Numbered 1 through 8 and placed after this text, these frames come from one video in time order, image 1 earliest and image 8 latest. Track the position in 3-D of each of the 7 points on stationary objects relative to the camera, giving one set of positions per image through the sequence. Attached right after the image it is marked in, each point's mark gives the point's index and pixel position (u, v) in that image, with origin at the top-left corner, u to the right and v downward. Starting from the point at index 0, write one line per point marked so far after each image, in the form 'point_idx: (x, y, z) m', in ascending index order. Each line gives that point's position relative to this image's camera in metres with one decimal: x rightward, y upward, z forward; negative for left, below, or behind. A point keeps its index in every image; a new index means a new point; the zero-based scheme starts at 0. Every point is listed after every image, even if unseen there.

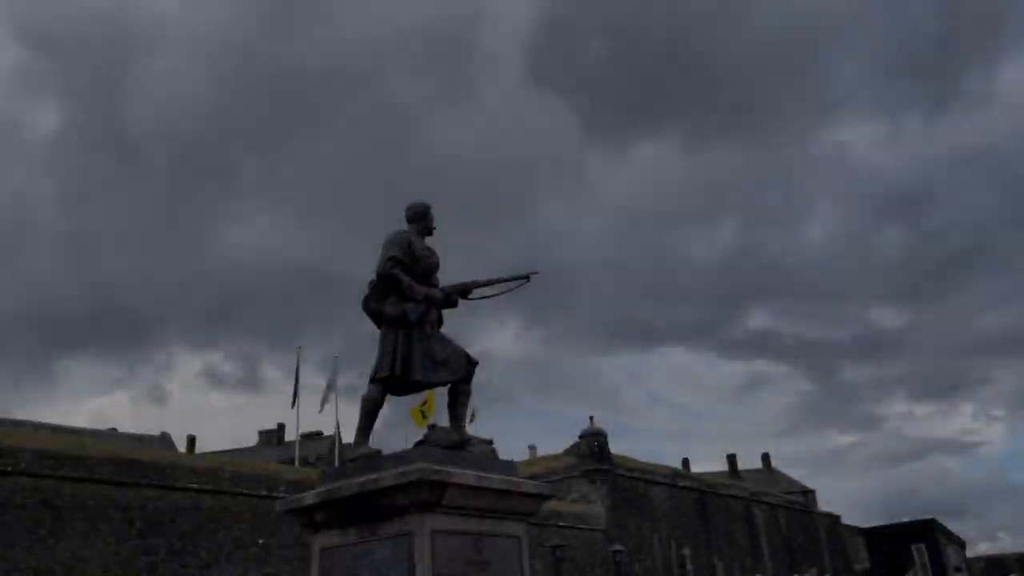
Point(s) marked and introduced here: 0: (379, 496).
0: (-0.6, -1.0, +4.0) m
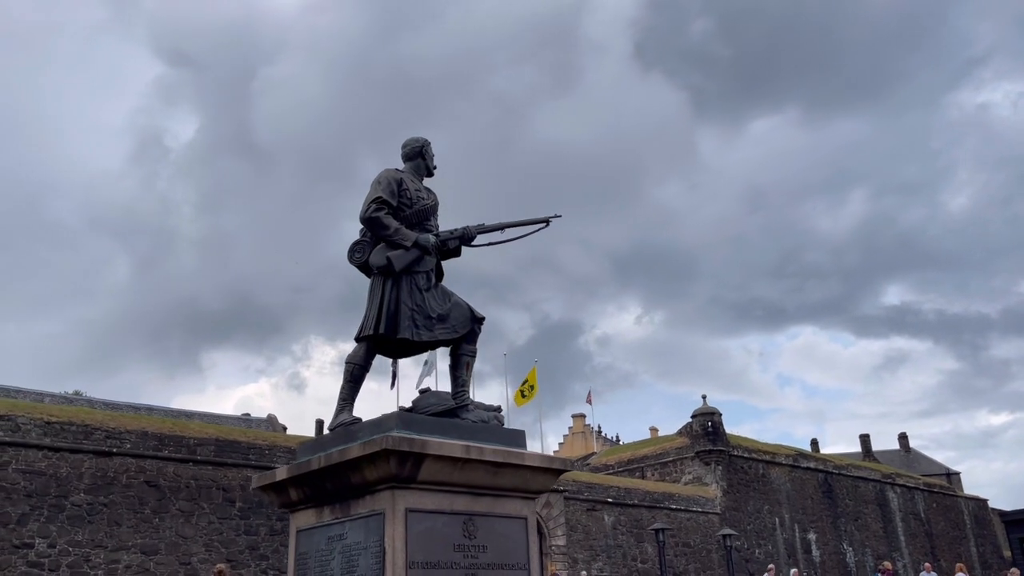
0: (-0.7, -0.8, +3.5) m
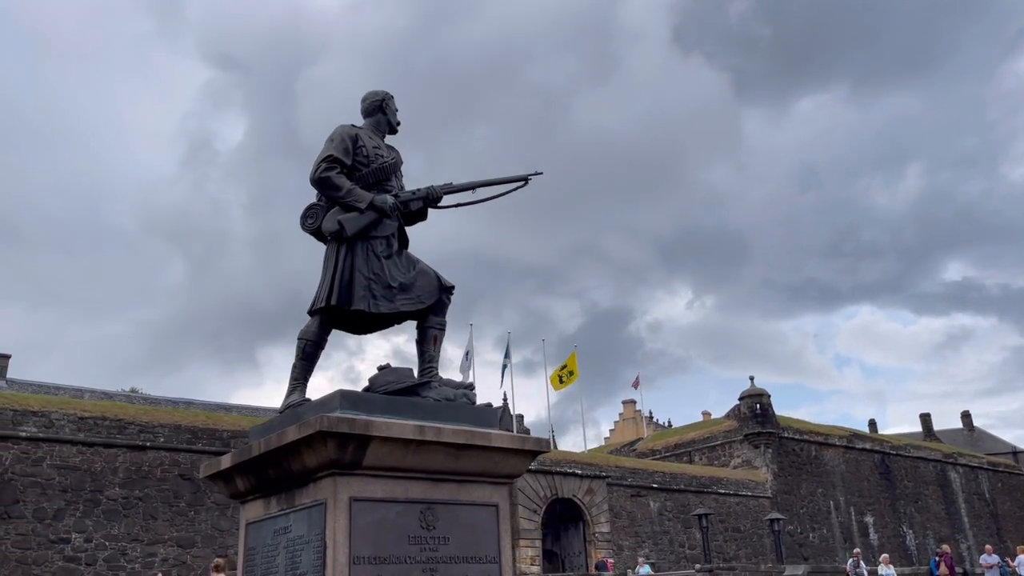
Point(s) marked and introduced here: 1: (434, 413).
0: (-0.8, -0.6, +3.1) m
1: (-0.3, -0.5, +3.4) m
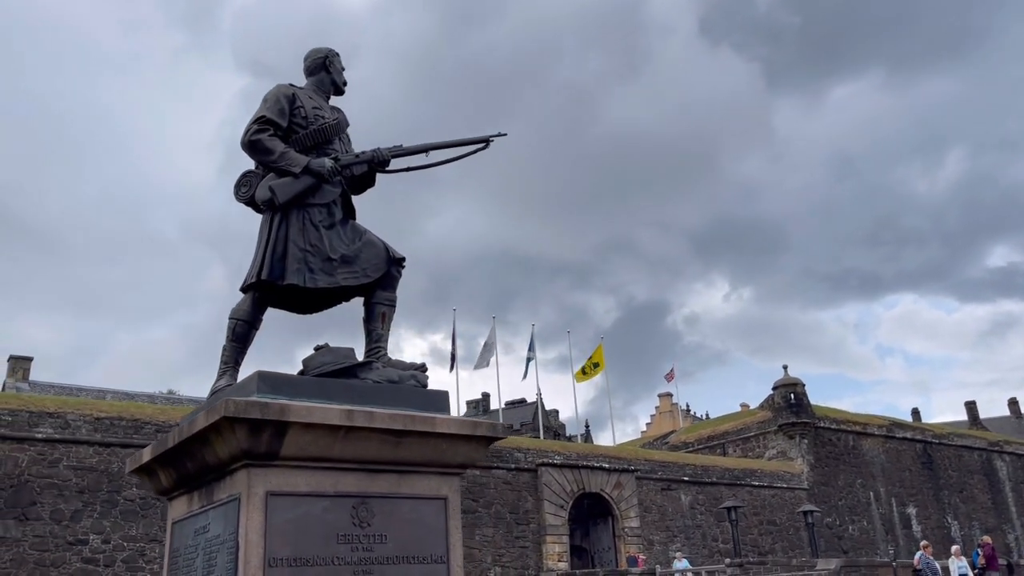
0: (-1.0, -0.5, +2.8) m
1: (-0.5, -0.4, +3.0) m
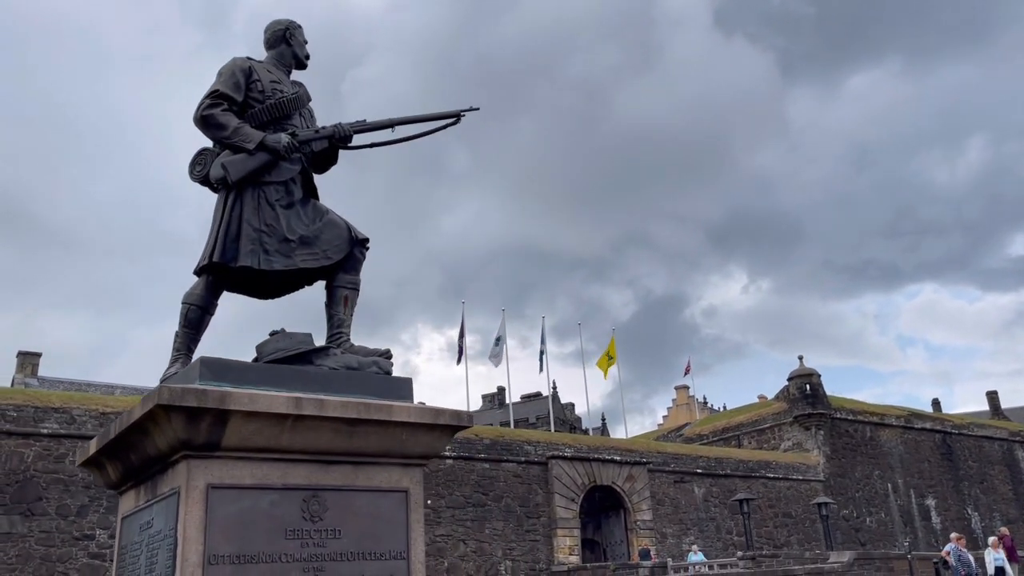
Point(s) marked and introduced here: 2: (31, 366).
0: (-1.2, -0.5, +2.6) m
1: (-0.6, -0.3, +2.8) m
2: (-10.2, -1.7, +17.6) m
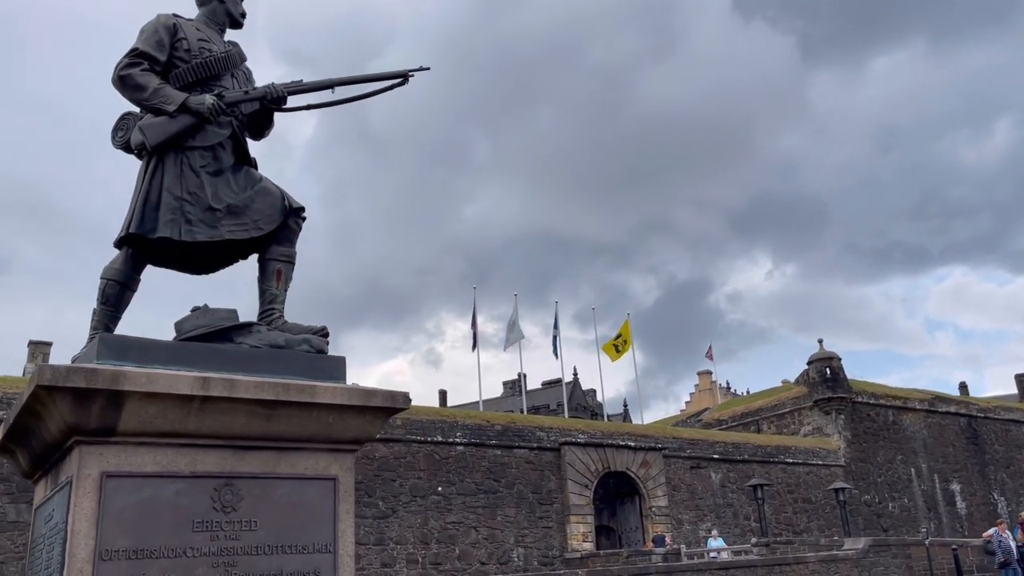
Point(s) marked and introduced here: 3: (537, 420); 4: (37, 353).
0: (-1.4, -0.4, +2.4) m
1: (-0.8, -0.2, +2.6) m
2: (-10.0, -1.4, +17.6) m
3: (+0.5, -2.9, +18.5) m
4: (-10.0, -1.4, +17.5) m
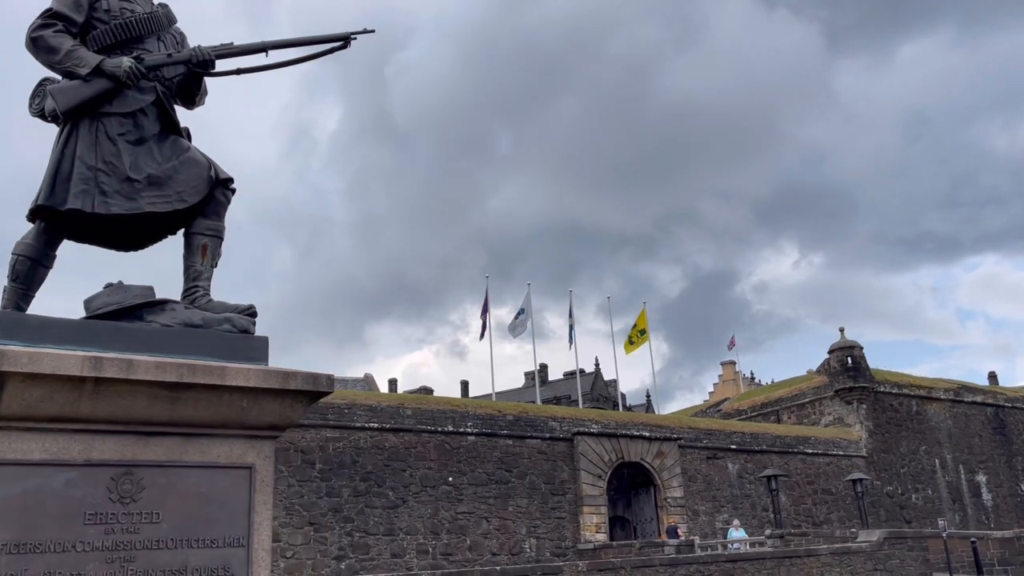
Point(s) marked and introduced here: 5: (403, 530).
0: (-1.6, -0.3, +2.2) m
1: (-1.0, -0.2, +2.4) m
2: (-9.7, -1.2, +17.7) m
3: (+0.8, -2.7, +18.3) m
4: (-9.8, -1.2, +17.6) m
5: (-1.9, -4.3, +14.7) m
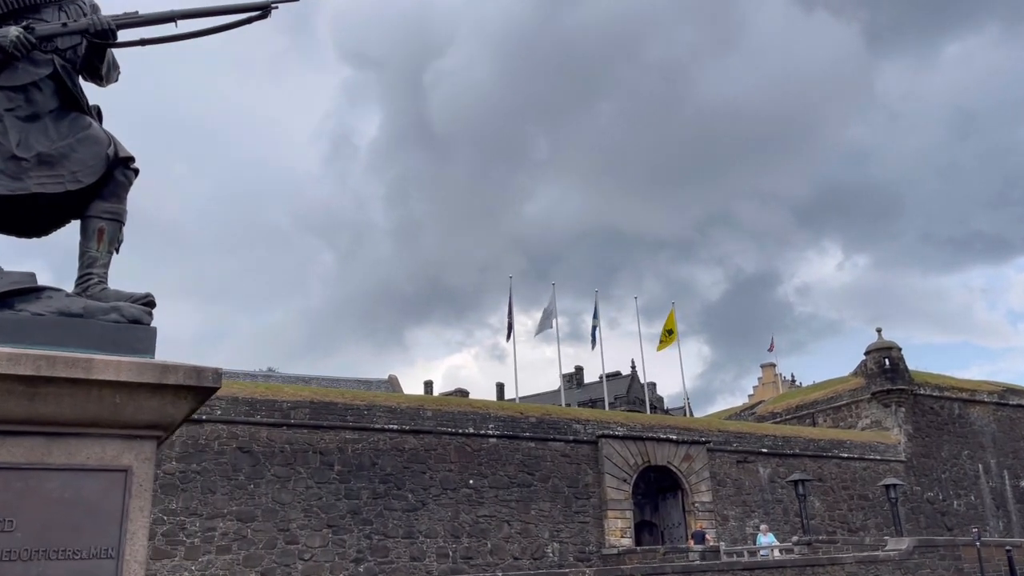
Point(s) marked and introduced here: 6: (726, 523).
0: (-1.8, -0.3, +2.0) m
1: (-1.3, -0.1, +2.2) m
2: (-9.3, -1.3, +17.8) m
3: (+1.3, -2.7, +17.9) m
4: (-9.4, -1.2, +17.7) m
5: (-1.6, -4.3, +14.5) m
6: (+5.1, -5.6, +19.8) m
